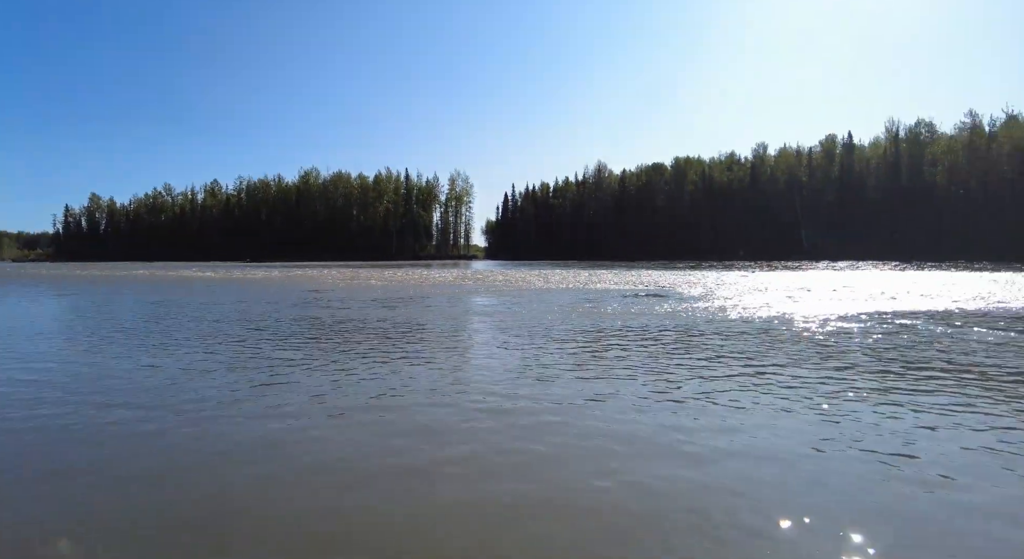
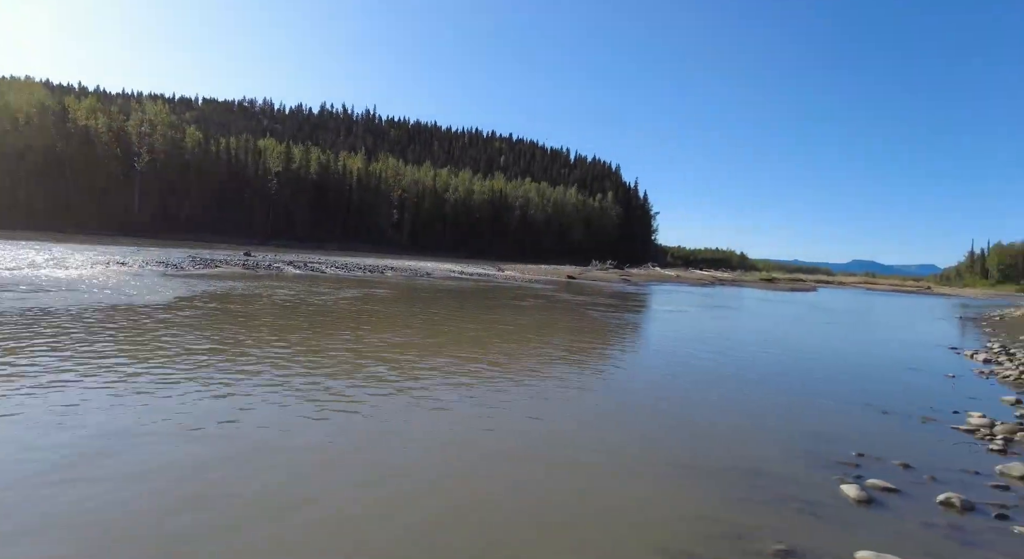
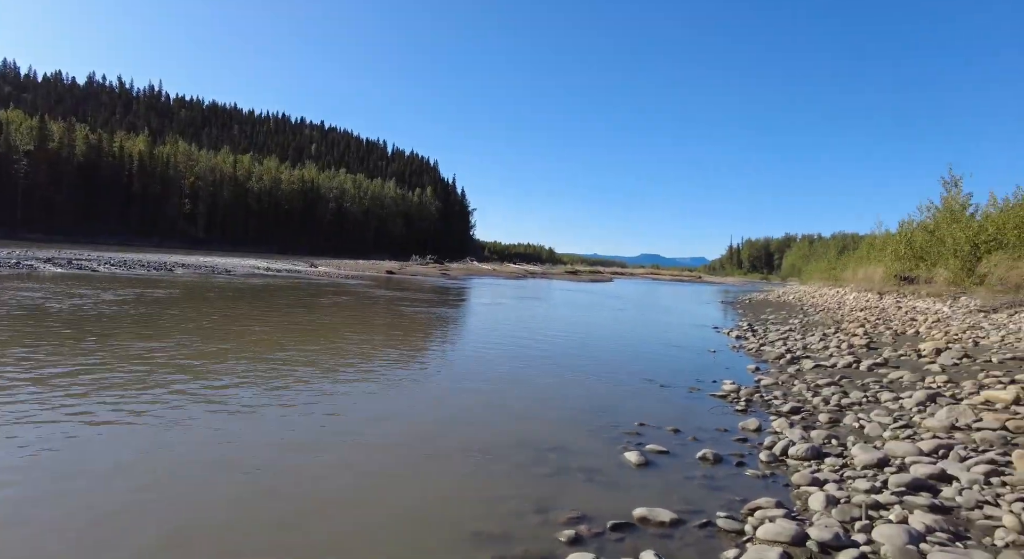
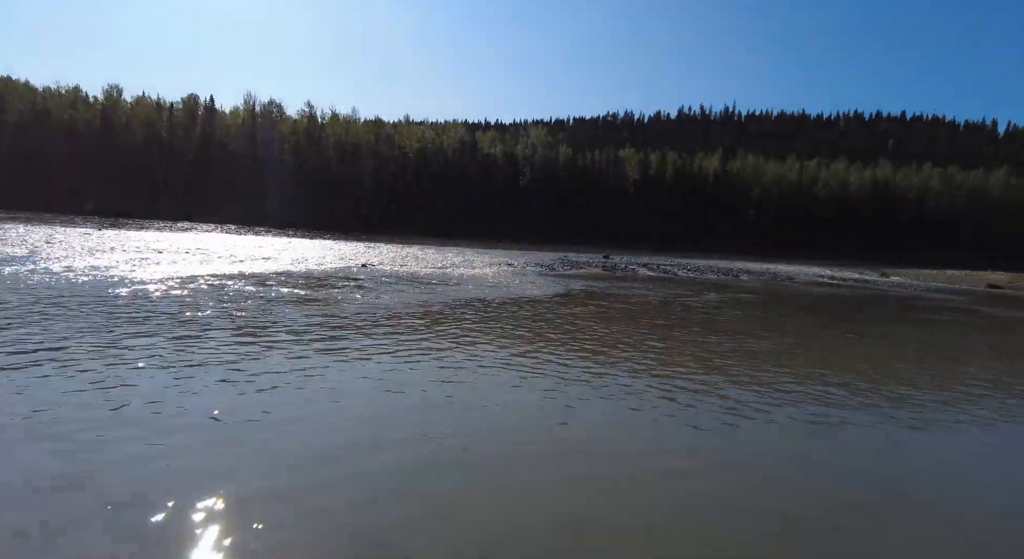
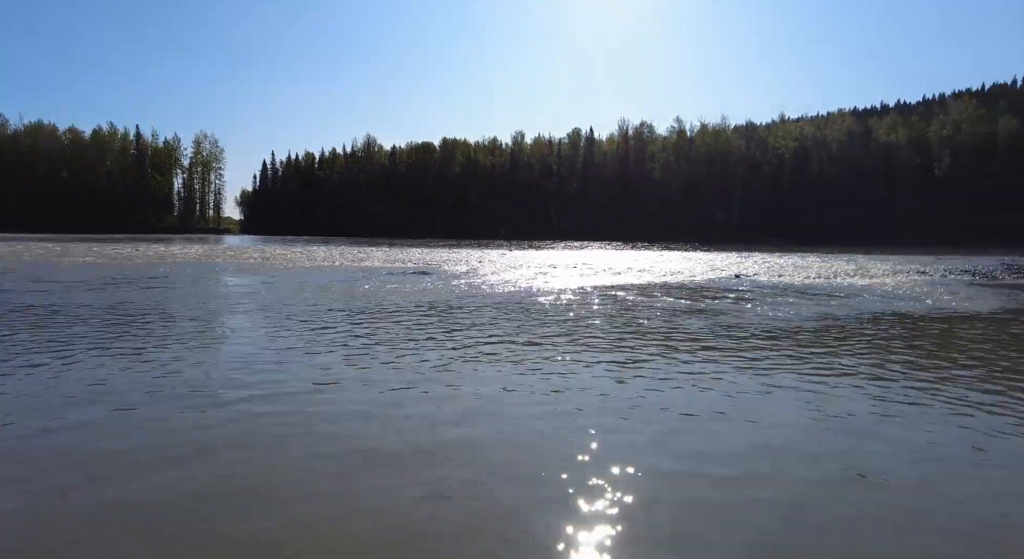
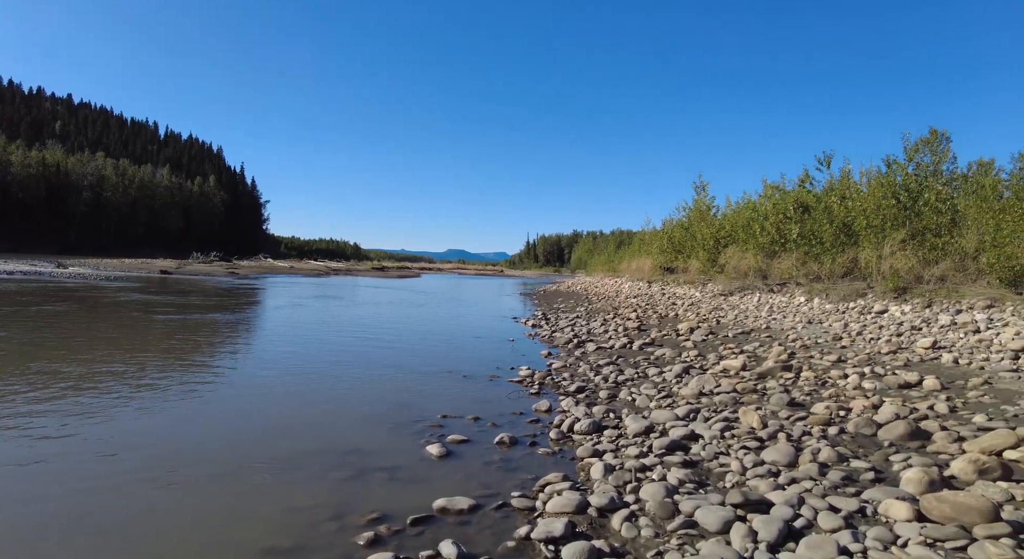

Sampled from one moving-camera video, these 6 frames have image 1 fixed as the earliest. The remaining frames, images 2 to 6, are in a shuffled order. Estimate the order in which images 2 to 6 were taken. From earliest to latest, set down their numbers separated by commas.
5, 4, 2, 3, 6
